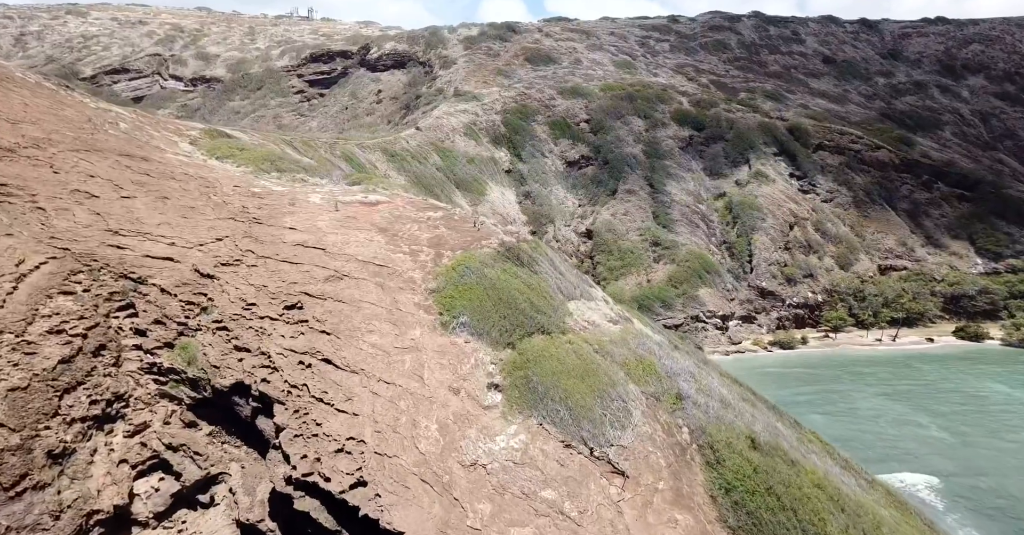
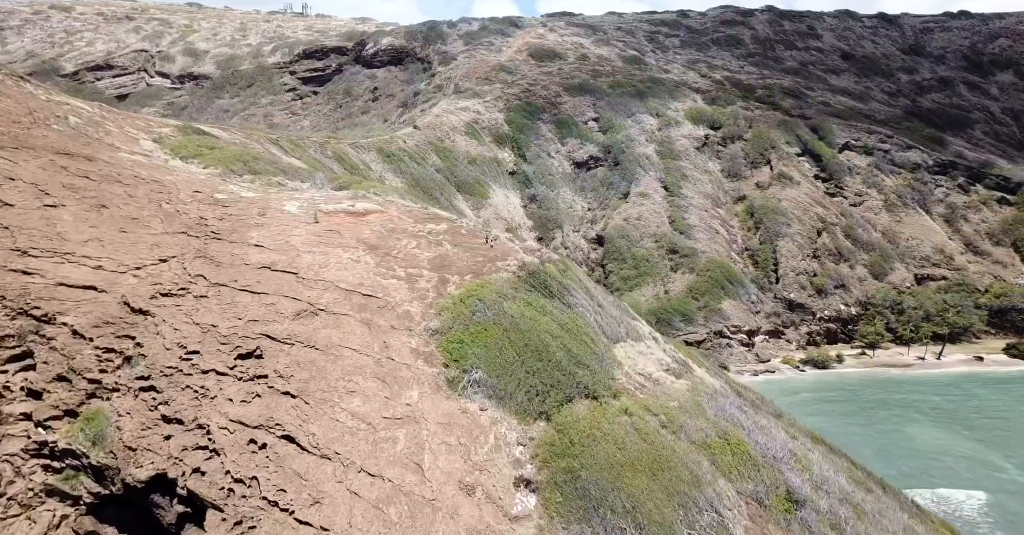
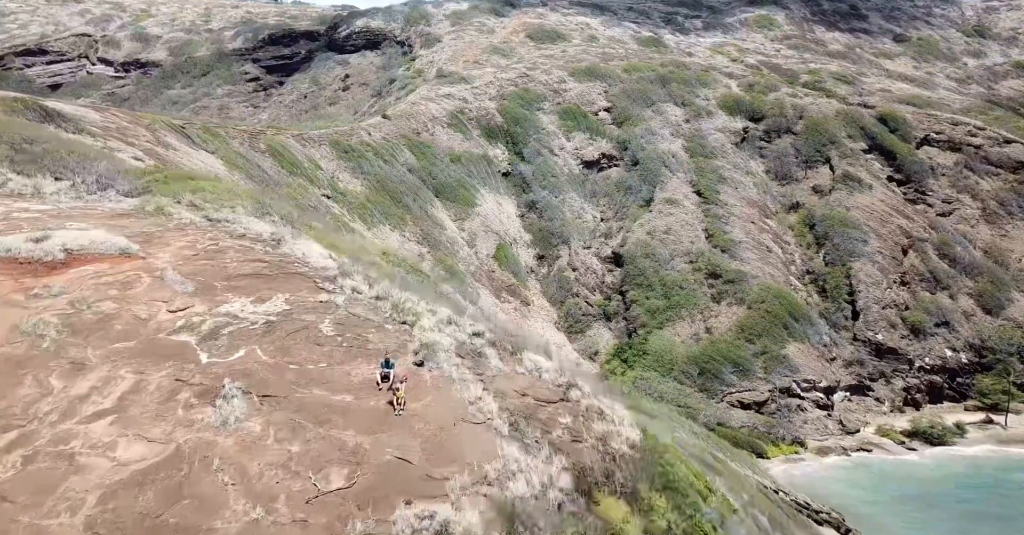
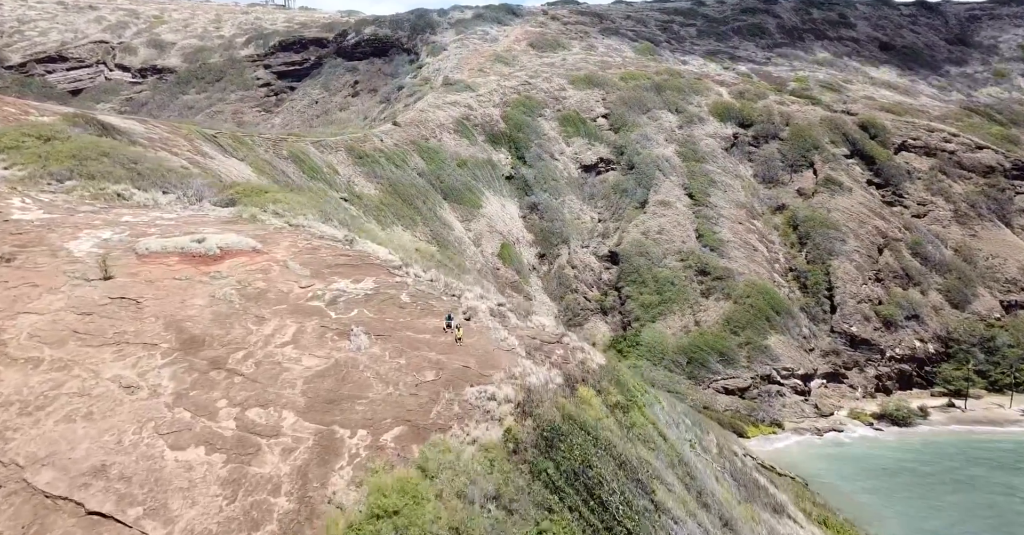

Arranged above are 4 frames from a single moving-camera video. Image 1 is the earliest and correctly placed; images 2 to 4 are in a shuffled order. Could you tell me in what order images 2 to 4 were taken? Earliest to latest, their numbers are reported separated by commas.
2, 4, 3
